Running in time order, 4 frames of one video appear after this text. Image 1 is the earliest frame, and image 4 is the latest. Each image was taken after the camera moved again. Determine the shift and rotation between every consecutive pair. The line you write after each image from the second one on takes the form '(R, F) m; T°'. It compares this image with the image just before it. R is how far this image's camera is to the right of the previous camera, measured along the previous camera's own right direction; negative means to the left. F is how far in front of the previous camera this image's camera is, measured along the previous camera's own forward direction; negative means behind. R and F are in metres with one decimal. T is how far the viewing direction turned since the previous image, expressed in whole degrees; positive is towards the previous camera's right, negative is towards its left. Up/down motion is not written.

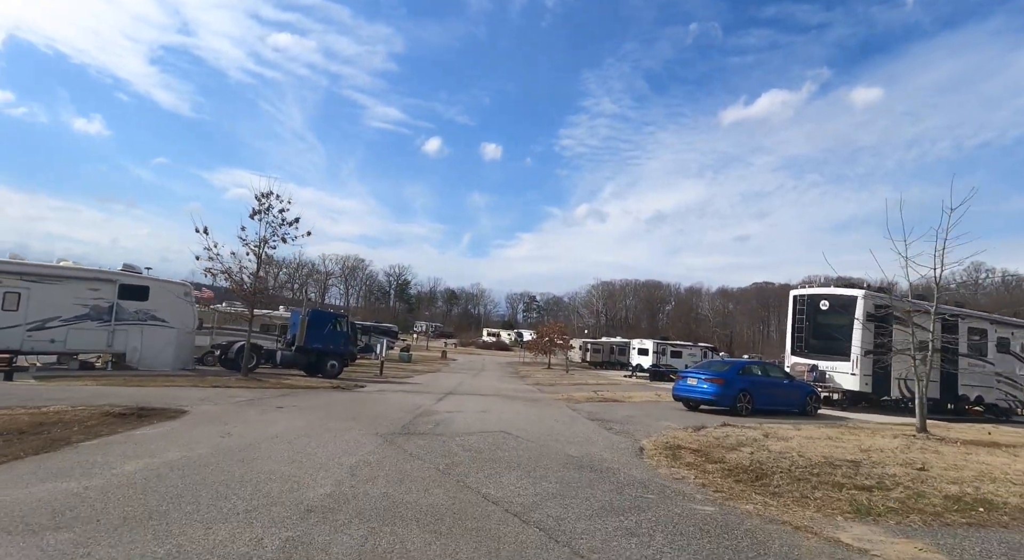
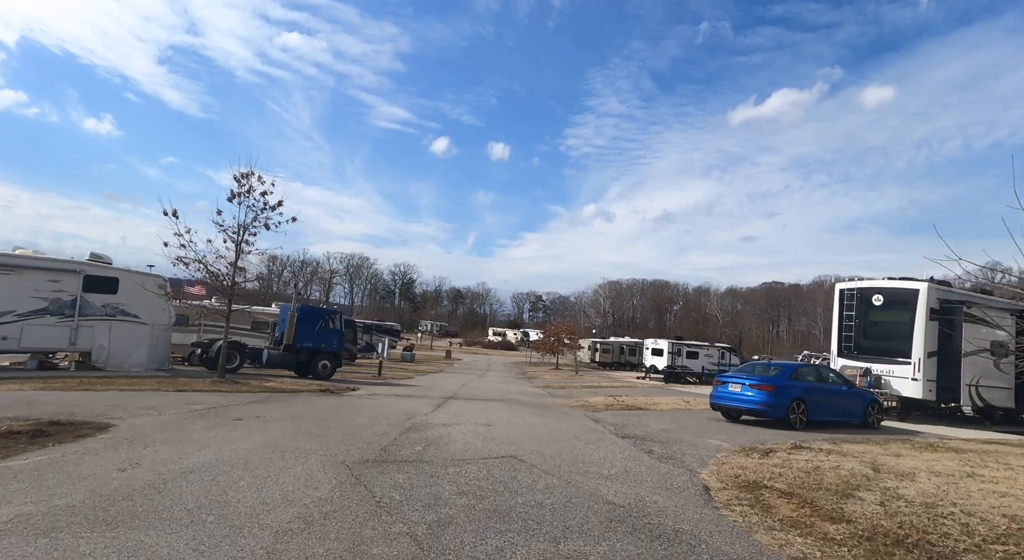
(-0.1, +2.3) m; -1°
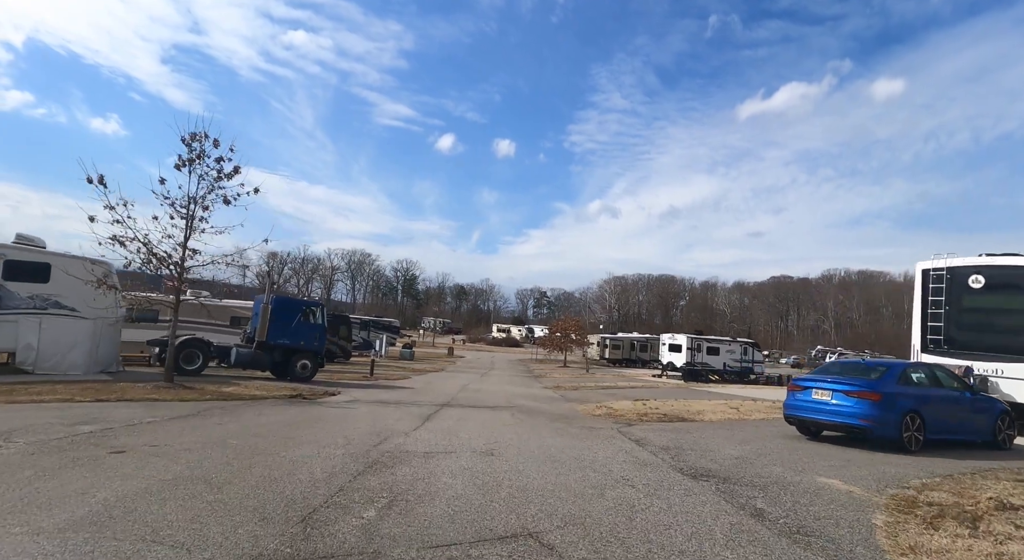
(-0.1, +3.4) m; 0°
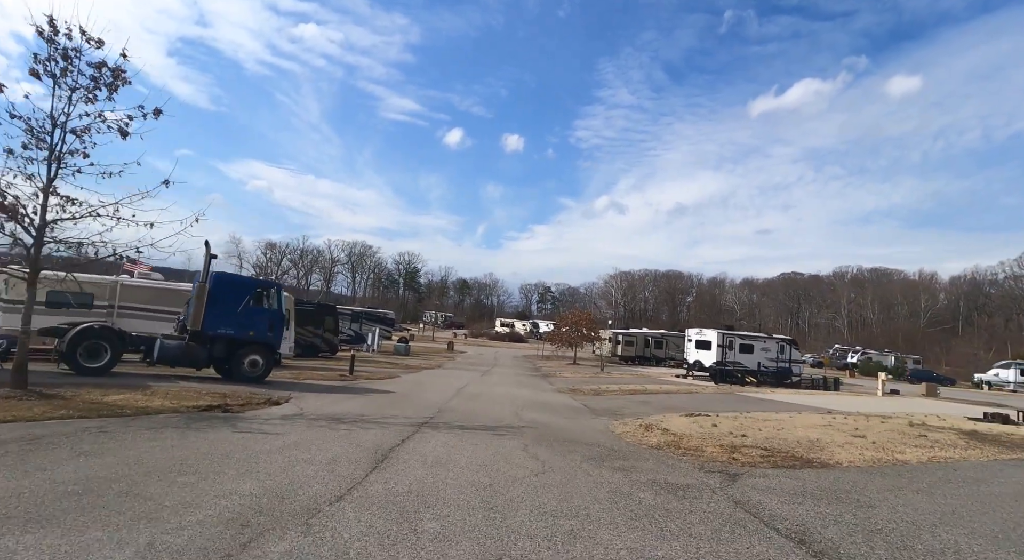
(-0.2, +5.1) m; 0°
